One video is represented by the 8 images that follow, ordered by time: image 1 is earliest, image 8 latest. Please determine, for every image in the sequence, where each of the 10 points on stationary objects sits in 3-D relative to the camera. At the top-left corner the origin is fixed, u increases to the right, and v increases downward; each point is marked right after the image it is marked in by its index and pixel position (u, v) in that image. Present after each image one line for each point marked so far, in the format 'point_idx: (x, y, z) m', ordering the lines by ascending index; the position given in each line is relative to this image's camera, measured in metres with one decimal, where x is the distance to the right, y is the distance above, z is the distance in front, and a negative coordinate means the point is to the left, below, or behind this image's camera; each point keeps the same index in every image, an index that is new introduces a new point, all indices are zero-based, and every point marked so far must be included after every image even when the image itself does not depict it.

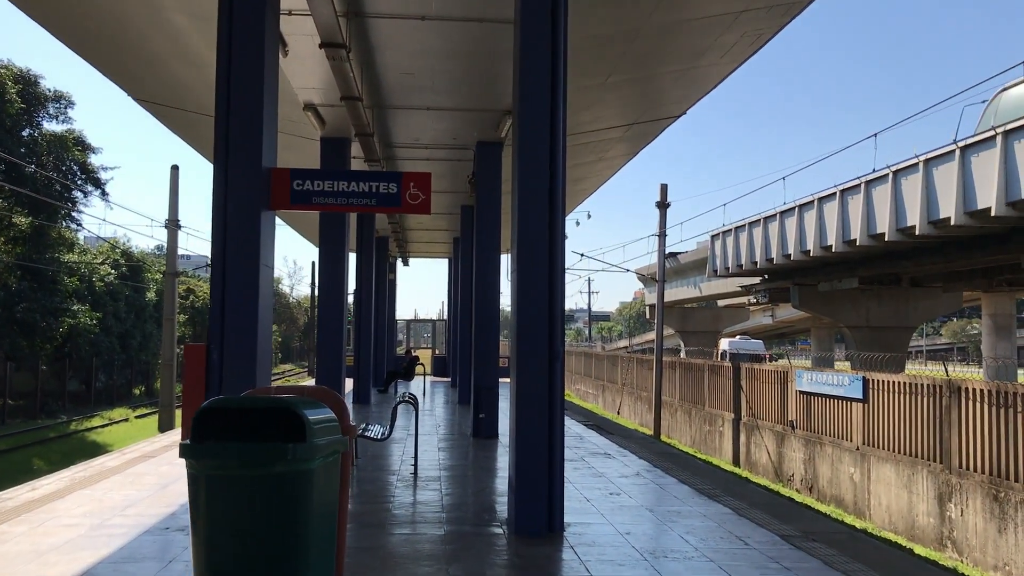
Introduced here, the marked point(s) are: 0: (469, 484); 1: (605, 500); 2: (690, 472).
0: (-0.3, -1.6, +8.2) m
1: (+0.7, -1.6, +7.5) m
2: (+1.7, -1.7, +9.3) m
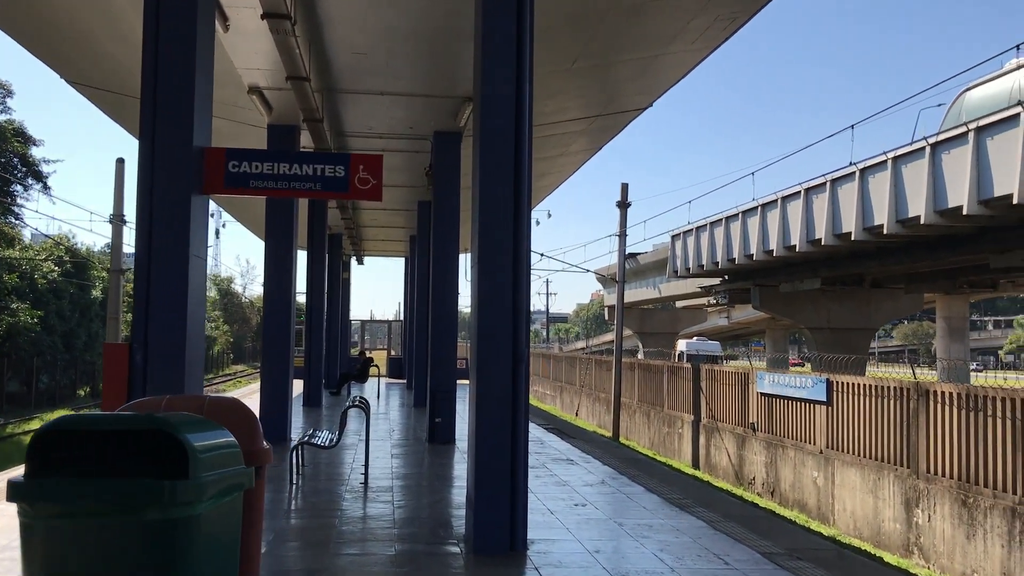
0: (-0.7, -1.6, +7.6) m
1: (+0.4, -1.6, +6.9) m
2: (+1.3, -1.7, +8.8) m
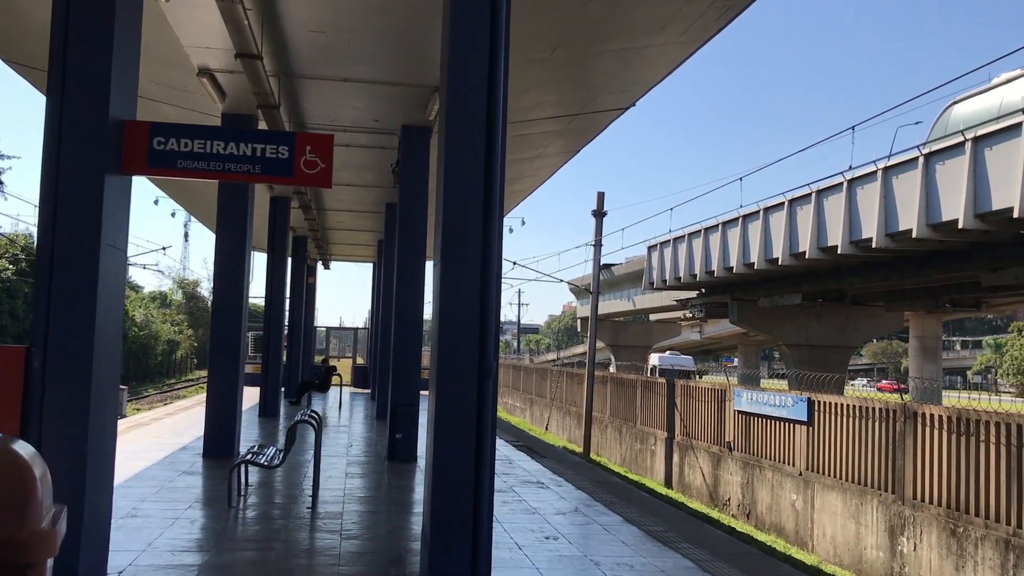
0: (-0.9, -1.6, +6.8) m
1: (+0.2, -1.6, +6.2) m
2: (+1.0, -1.8, +8.1) m
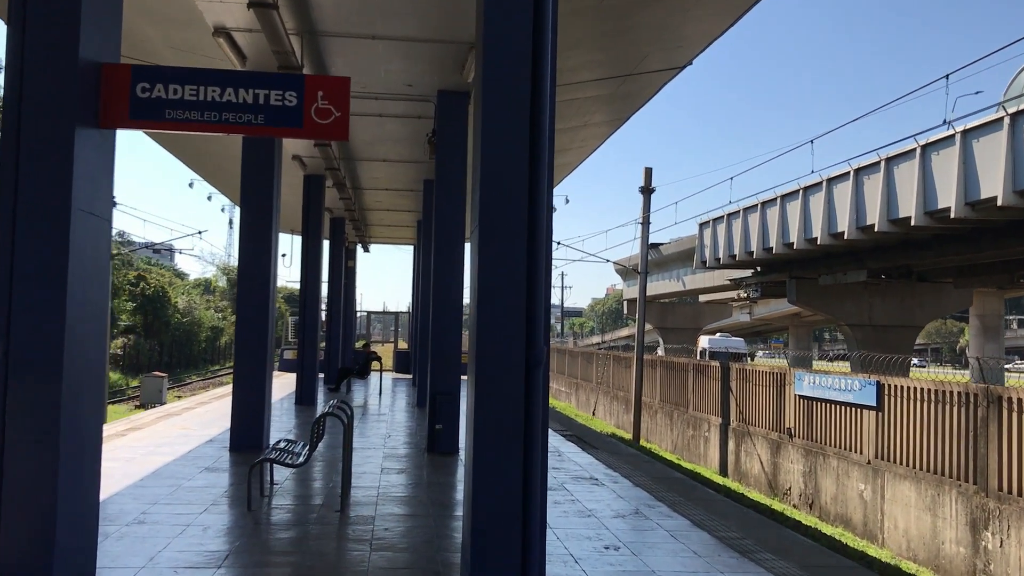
0: (-0.6, -1.5, +6.0) m
1: (+0.5, -1.5, +5.3) m
2: (+1.4, -1.6, +7.2) m
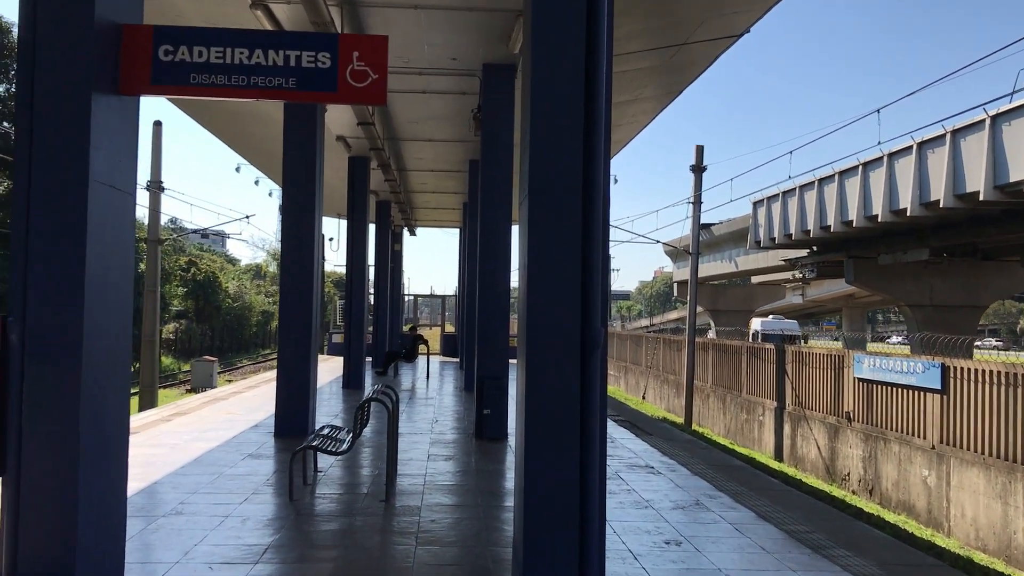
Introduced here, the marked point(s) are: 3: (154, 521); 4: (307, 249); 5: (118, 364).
0: (-0.3, -1.4, +5.7) m
1: (+0.7, -1.4, +5.0) m
2: (+1.8, -1.4, +6.8) m
3: (-2.0, -1.3, +5.5) m
4: (-2.0, +0.4, +9.6) m
5: (-1.5, -0.3, +3.9) m
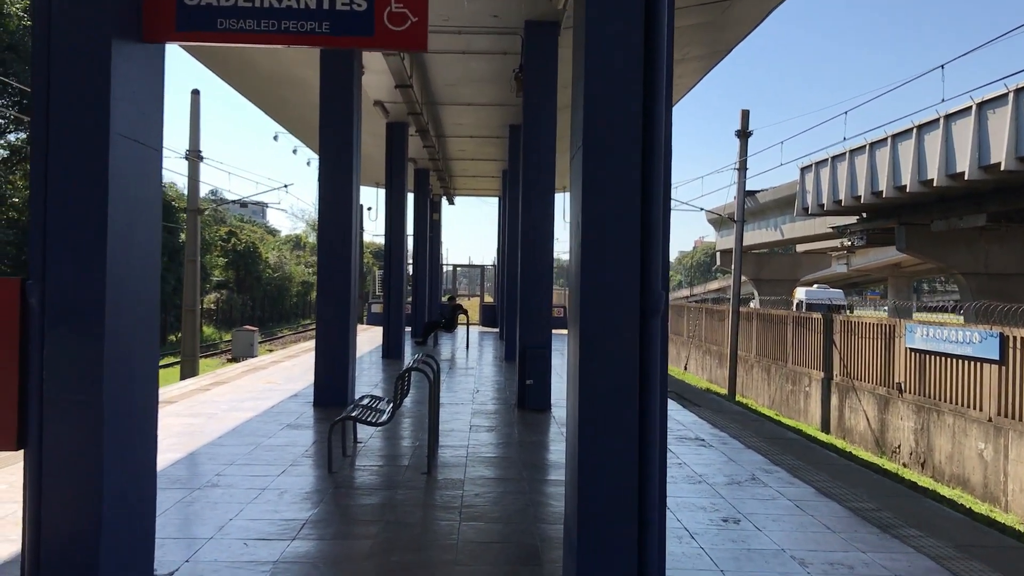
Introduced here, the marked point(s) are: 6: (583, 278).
0: (0.0, -1.2, +5.4) m
1: (+1.0, -1.2, +4.7) m
2: (+2.1, -1.2, +6.5) m
3: (-1.8, -1.1, +5.4) m
4: (-1.6, +0.7, +9.3) m
5: (-1.4, -0.2, +3.7) m
6: (+0.2, 0.0, +3.5) m
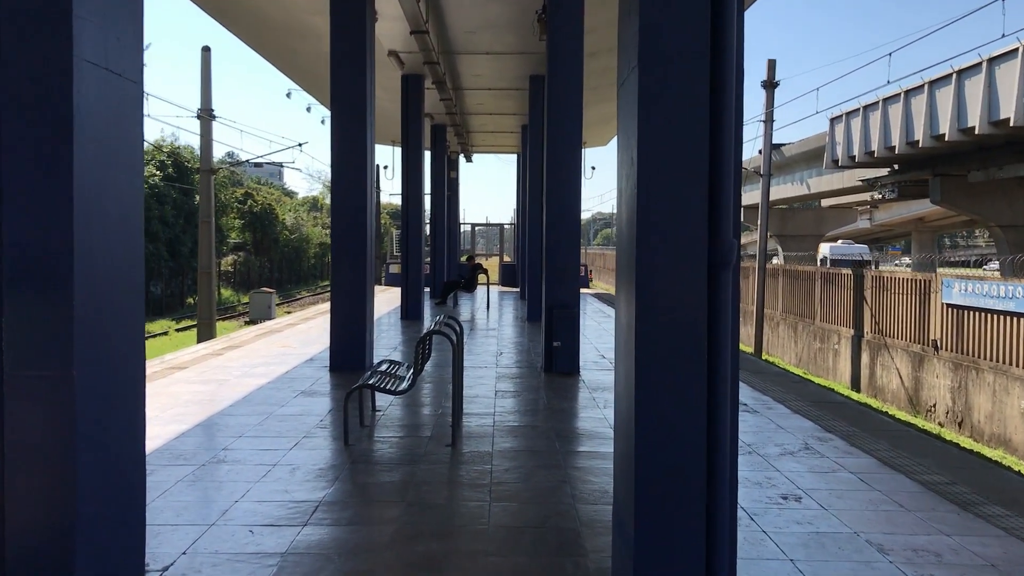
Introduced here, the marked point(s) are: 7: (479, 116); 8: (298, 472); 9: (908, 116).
0: (+0.1, -0.9, +5.0) m
1: (+1.1, -1.0, +4.2) m
2: (+2.3, -0.9, +6.0) m
3: (-1.6, -0.9, +4.9) m
4: (-1.4, +1.1, +8.8) m
5: (-1.2, 0.0, +3.2) m
6: (+0.4, +0.2, +2.9) m
7: (-0.6, +3.4, +19.3) m
8: (-1.1, -0.9, +4.9) m
9: (+6.8, +2.9, +17.0) m
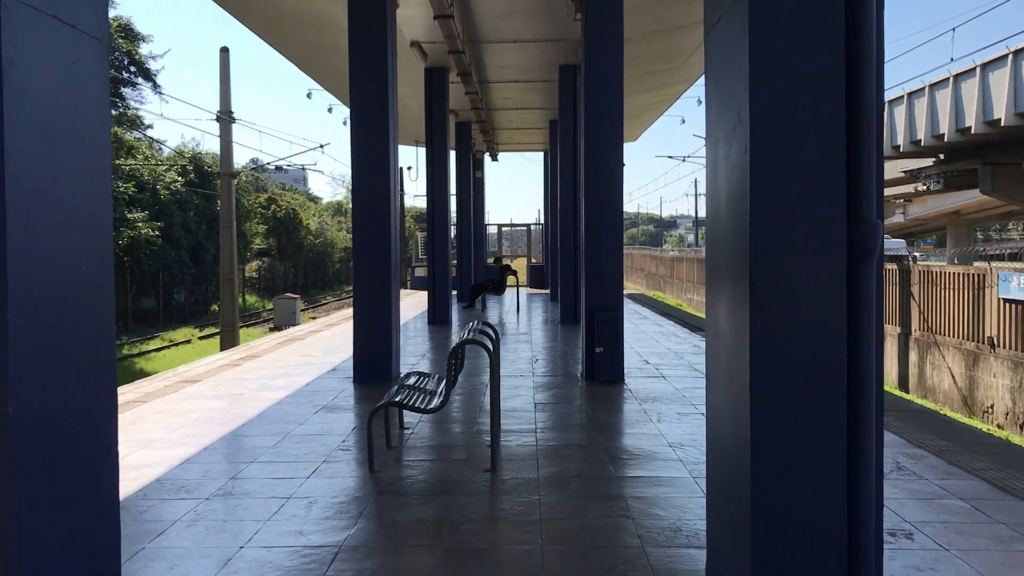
0: (+0.4, -0.9, +4.3) m
1: (+1.3, -1.0, +3.5) m
2: (+2.5, -0.9, +5.2) m
3: (-1.4, -0.9, +4.2) m
4: (-1.1, +1.0, +8.1) m
5: (-1.1, 0.0, +2.5) m
6: (+0.5, +0.2, +2.2) m
7: (-0.1, +3.3, +18.7) m
8: (-0.8, -0.9, +4.2) m
9: (+7.3, +3.0, +16.1) m
